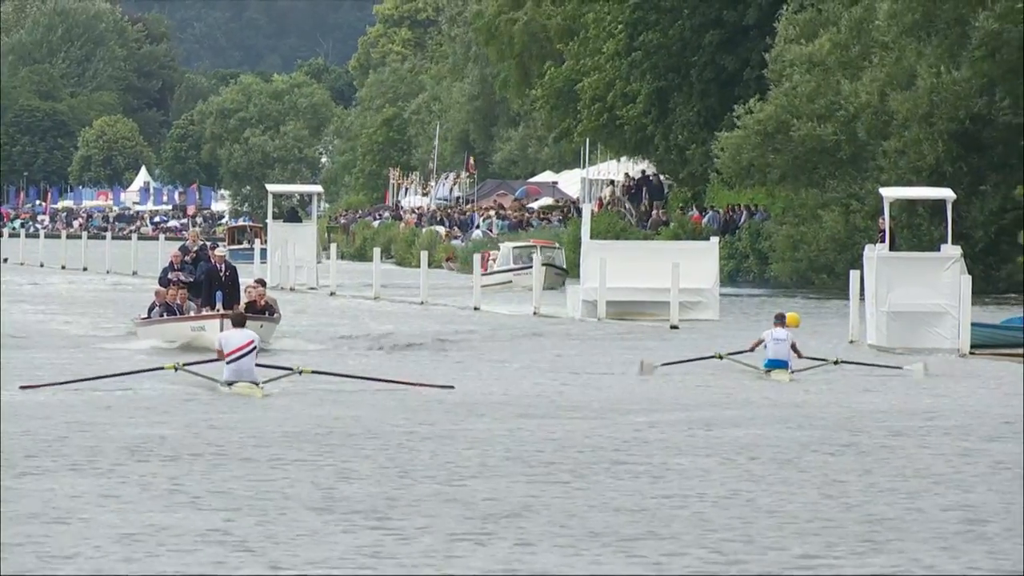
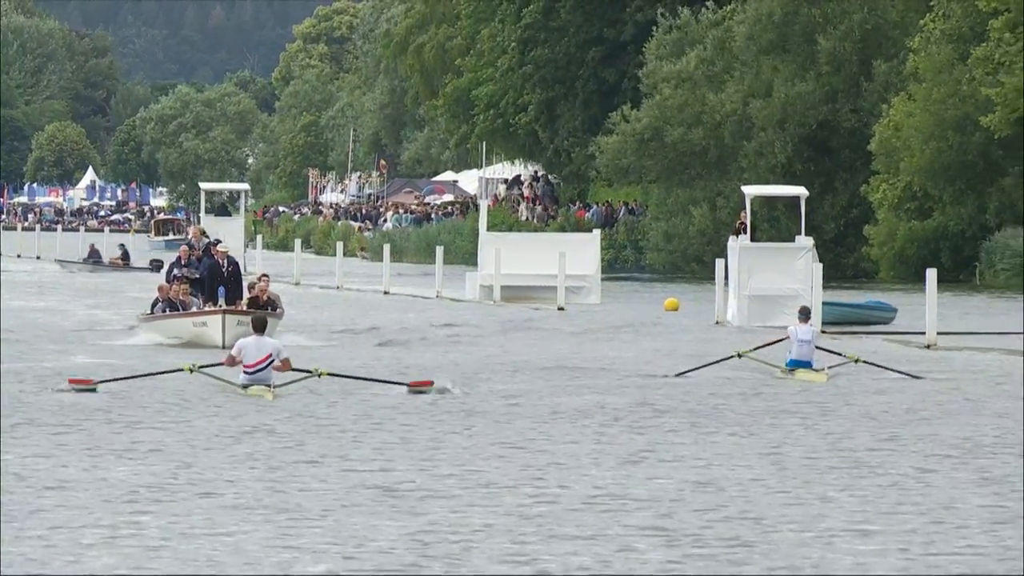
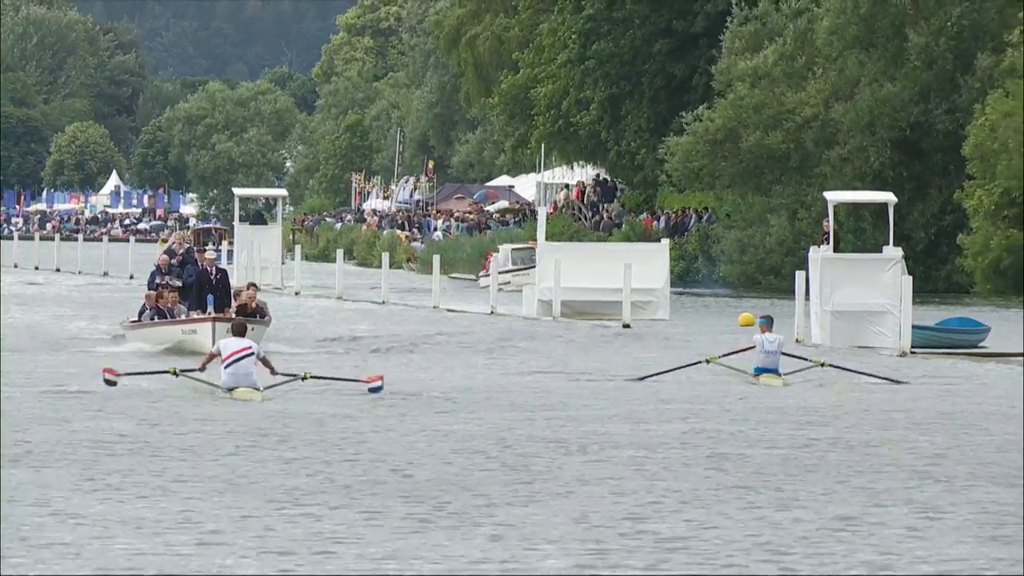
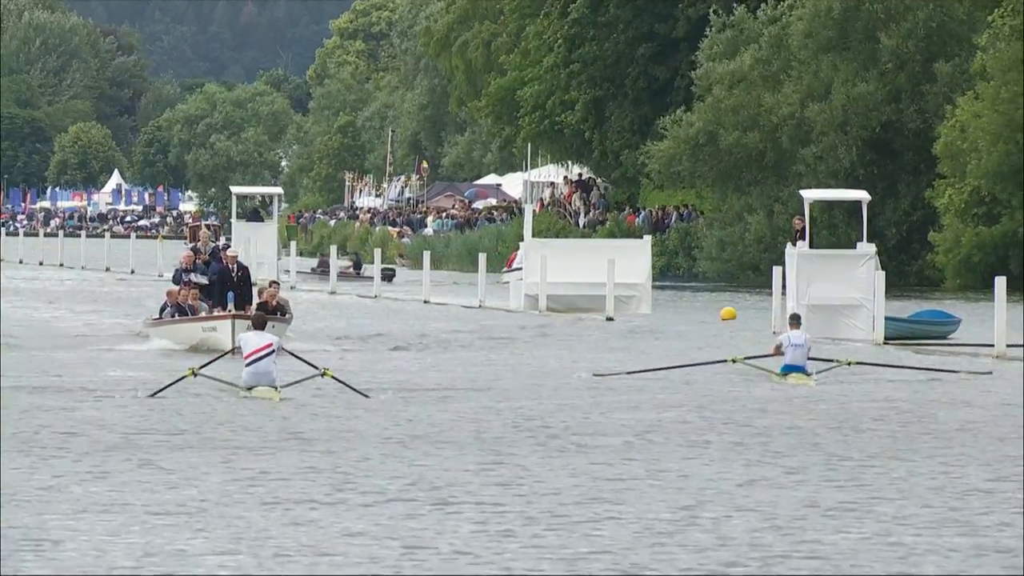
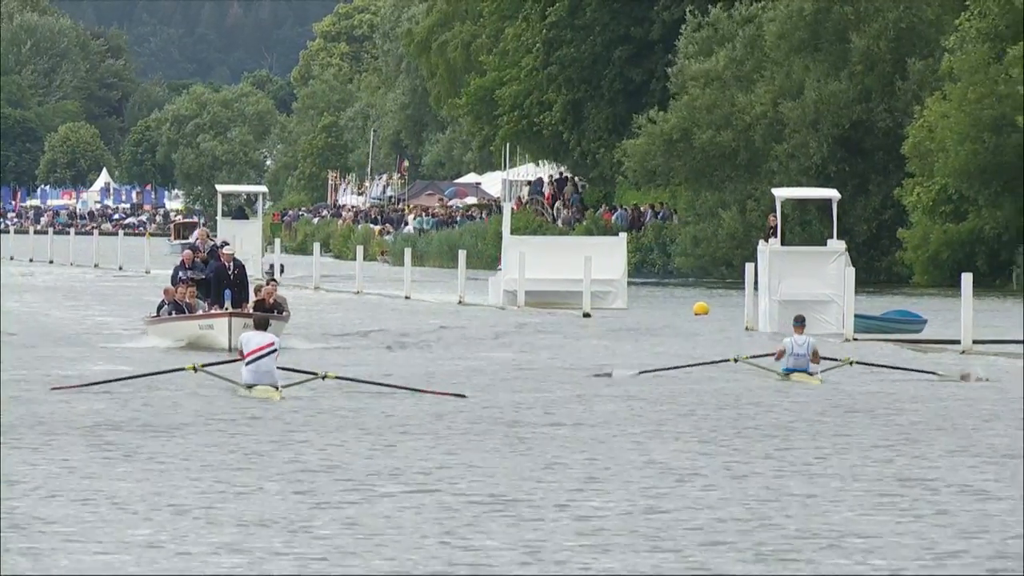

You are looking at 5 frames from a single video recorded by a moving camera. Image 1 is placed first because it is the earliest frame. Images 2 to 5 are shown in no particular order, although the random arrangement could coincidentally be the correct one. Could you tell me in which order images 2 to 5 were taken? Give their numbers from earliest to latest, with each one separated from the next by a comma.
3, 4, 5, 2
